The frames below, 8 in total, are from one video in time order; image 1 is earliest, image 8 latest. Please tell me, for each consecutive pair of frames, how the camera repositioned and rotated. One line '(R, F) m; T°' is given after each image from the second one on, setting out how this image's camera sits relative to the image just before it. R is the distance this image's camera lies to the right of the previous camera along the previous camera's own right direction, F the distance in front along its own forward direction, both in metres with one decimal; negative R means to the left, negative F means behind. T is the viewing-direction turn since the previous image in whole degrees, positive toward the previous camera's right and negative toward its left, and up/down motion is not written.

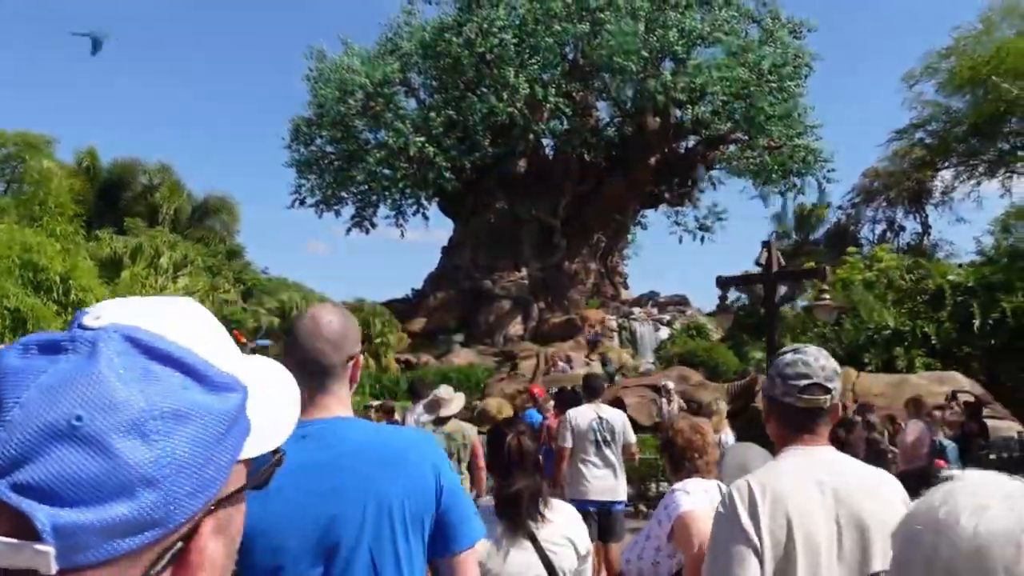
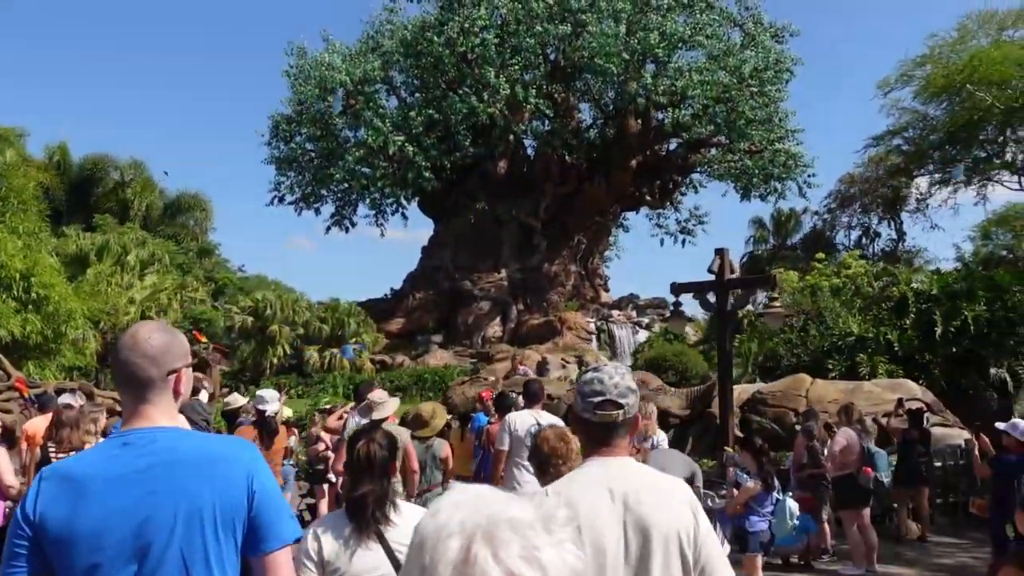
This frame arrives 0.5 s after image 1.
(+0.3, 0.0) m; +1°
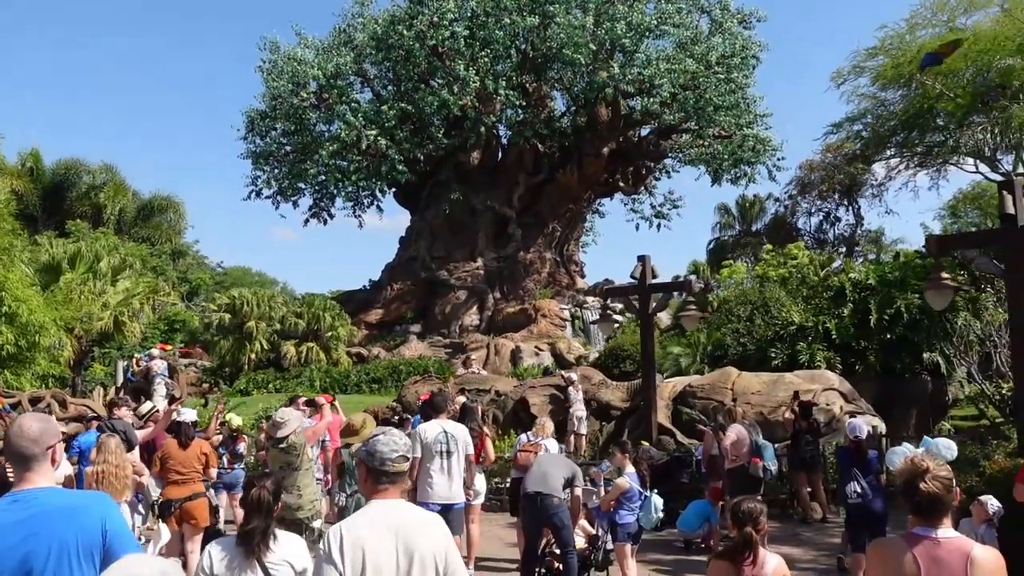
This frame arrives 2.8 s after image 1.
(+0.5, -0.6) m; +1°
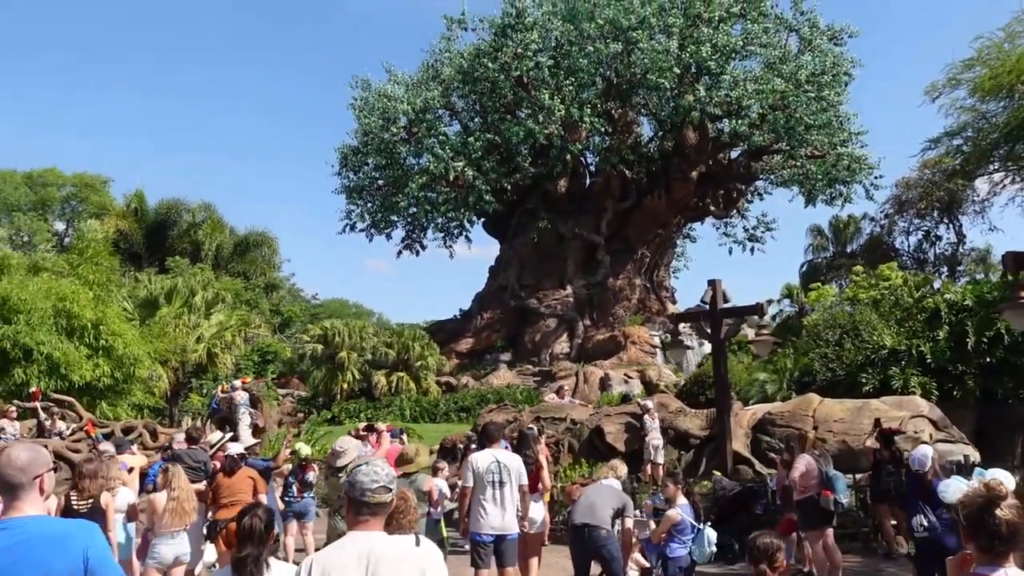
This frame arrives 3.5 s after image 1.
(+0.3, 0.0) m; -6°
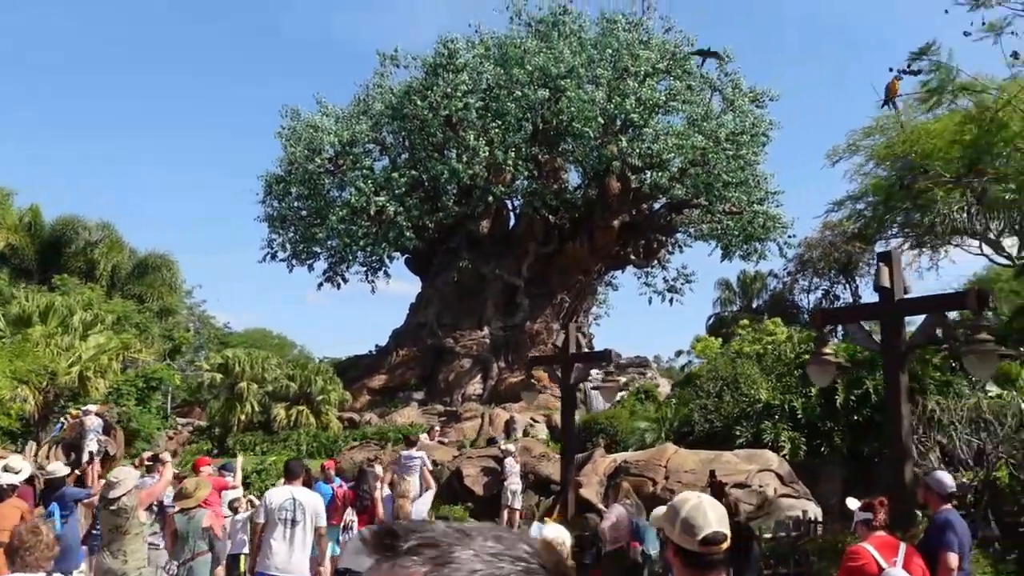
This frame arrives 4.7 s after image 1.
(+0.8, +0.1) m; +4°
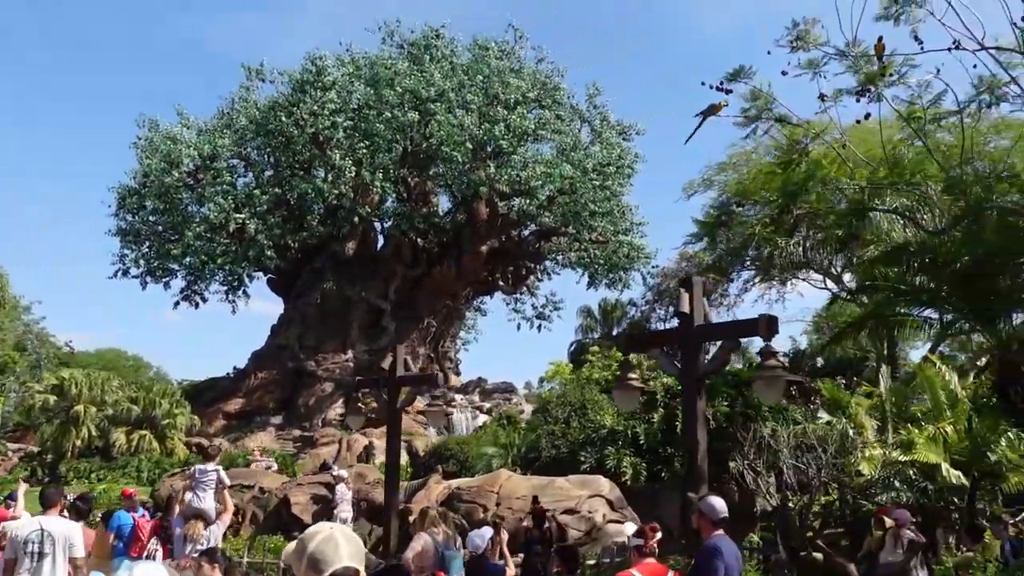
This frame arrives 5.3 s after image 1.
(+0.4, +0.2) m; +8°
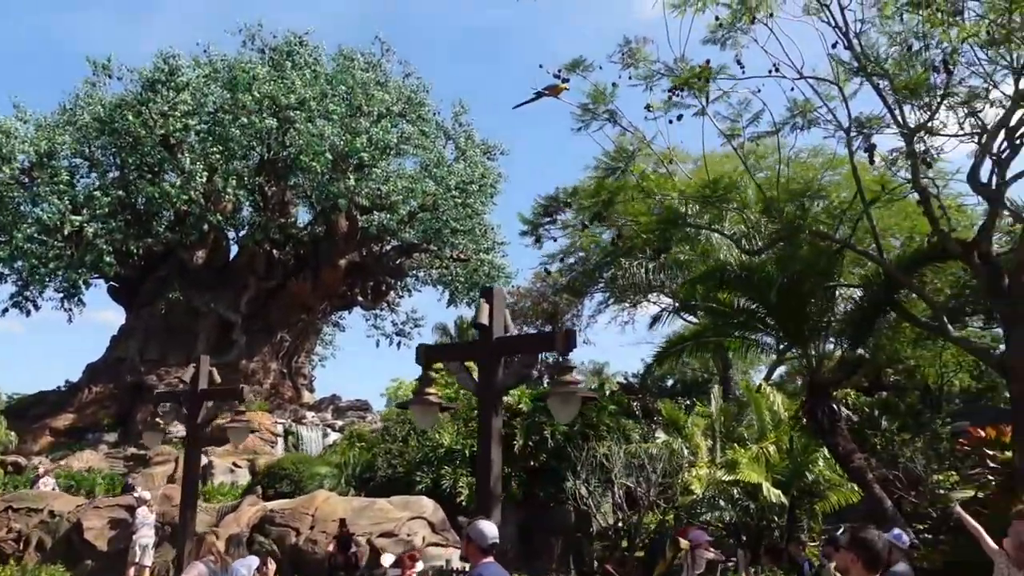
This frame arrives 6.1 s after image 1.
(+0.4, +0.3) m; +8°
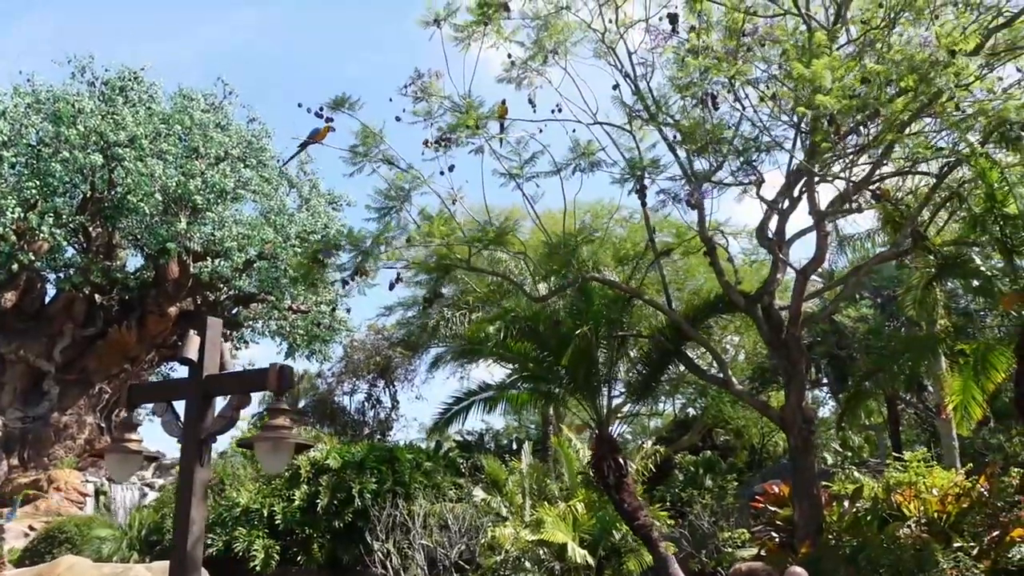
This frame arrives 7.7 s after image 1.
(+0.6, +0.4) m; +9°
